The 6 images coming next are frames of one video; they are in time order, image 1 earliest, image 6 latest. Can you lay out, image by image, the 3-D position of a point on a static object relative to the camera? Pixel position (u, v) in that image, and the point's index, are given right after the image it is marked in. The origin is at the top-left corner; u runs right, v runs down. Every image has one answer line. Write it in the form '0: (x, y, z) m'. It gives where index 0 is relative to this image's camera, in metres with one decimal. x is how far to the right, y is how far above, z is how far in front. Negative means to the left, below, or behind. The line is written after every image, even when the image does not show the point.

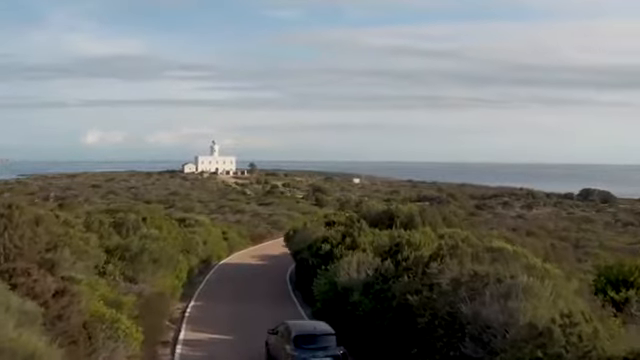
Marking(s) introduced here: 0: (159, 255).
0: (-3.8, -1.8, +19.0) m
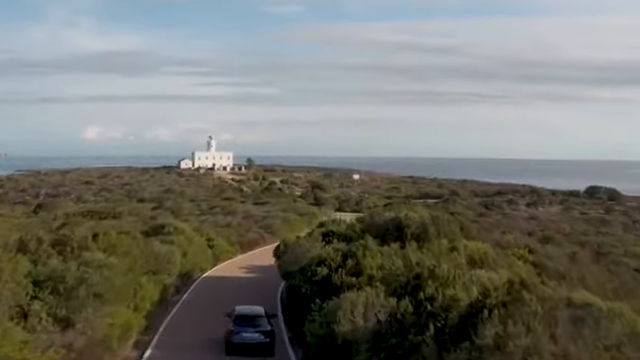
0: (-3.9, -2.0, +14.7) m
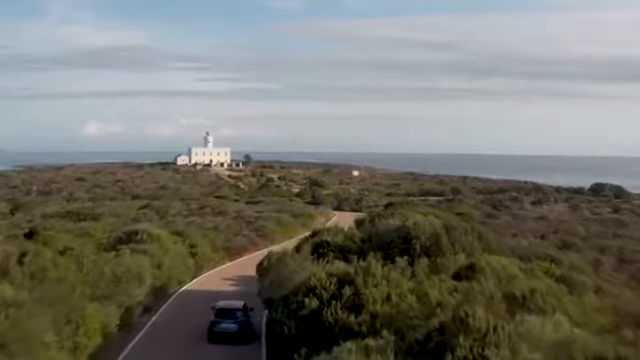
0: (-4.1, -2.0, +11.0) m
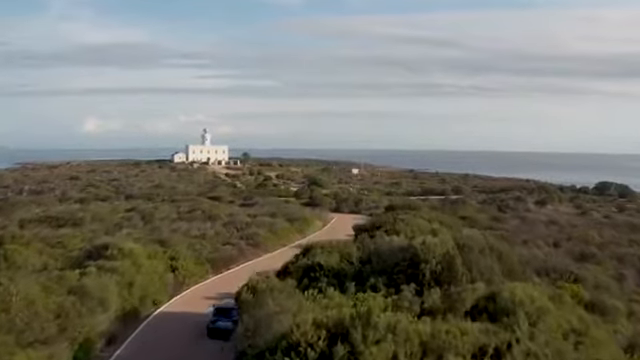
0: (-4.2, -2.3, +7.8) m
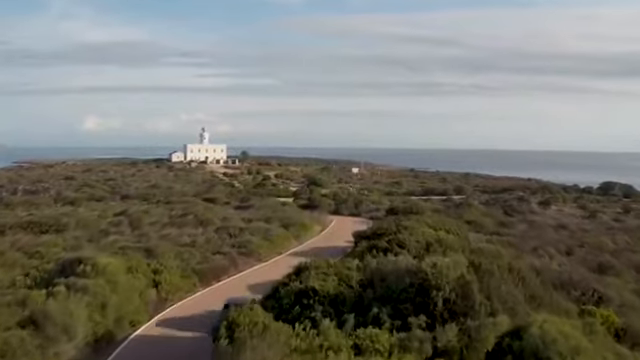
0: (-4.4, -2.6, +5.4) m
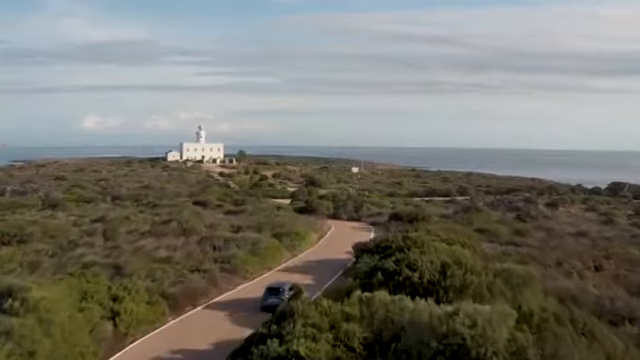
0: (-4.5, -2.8, +0.8) m
